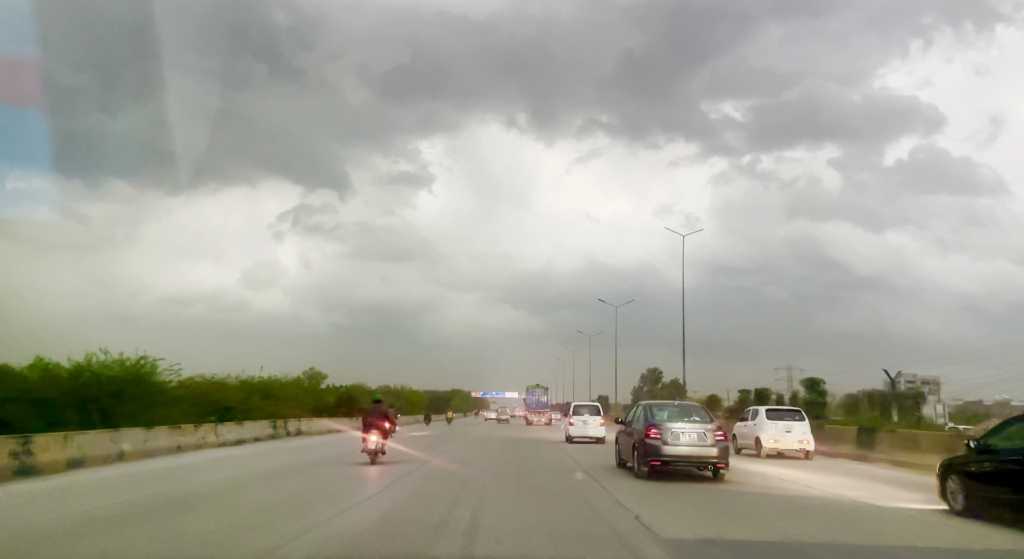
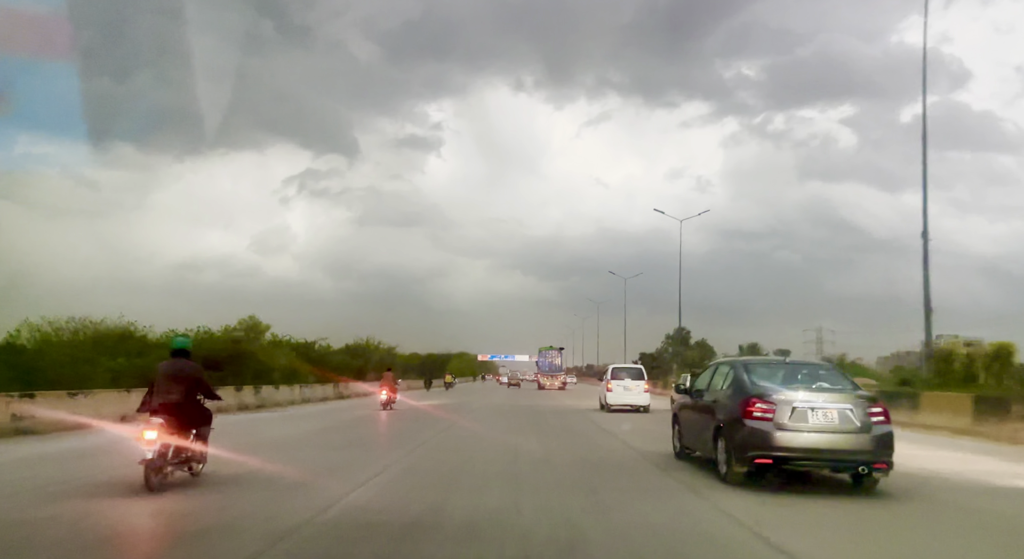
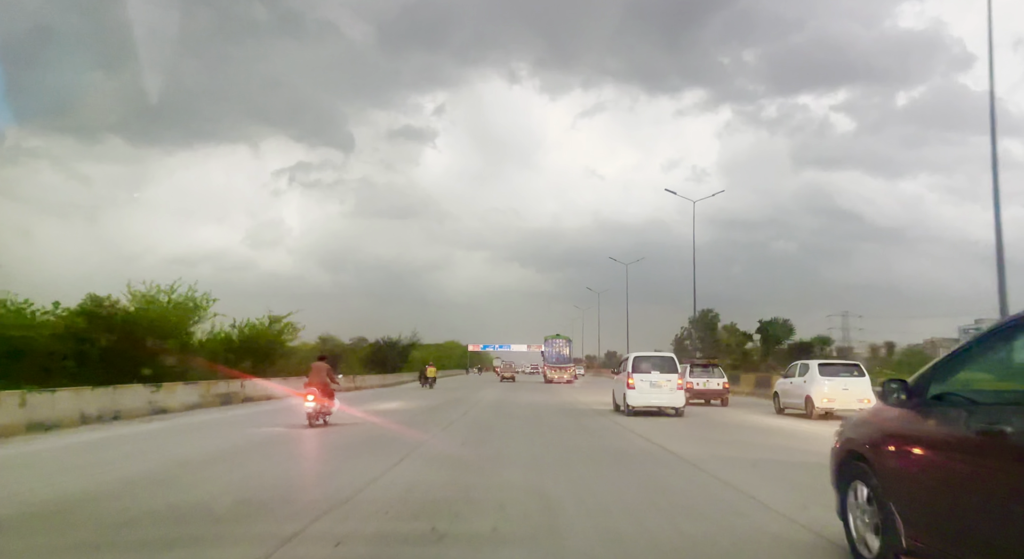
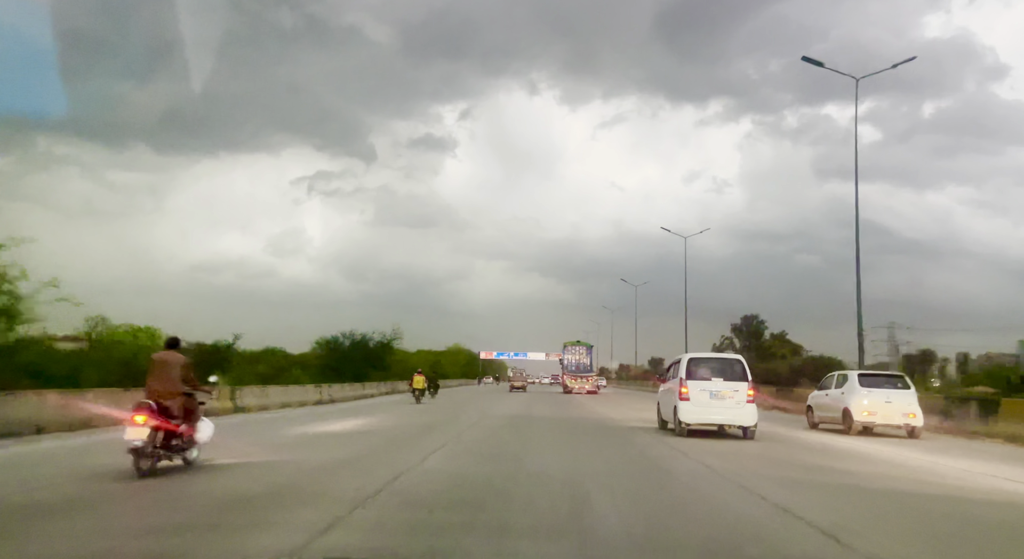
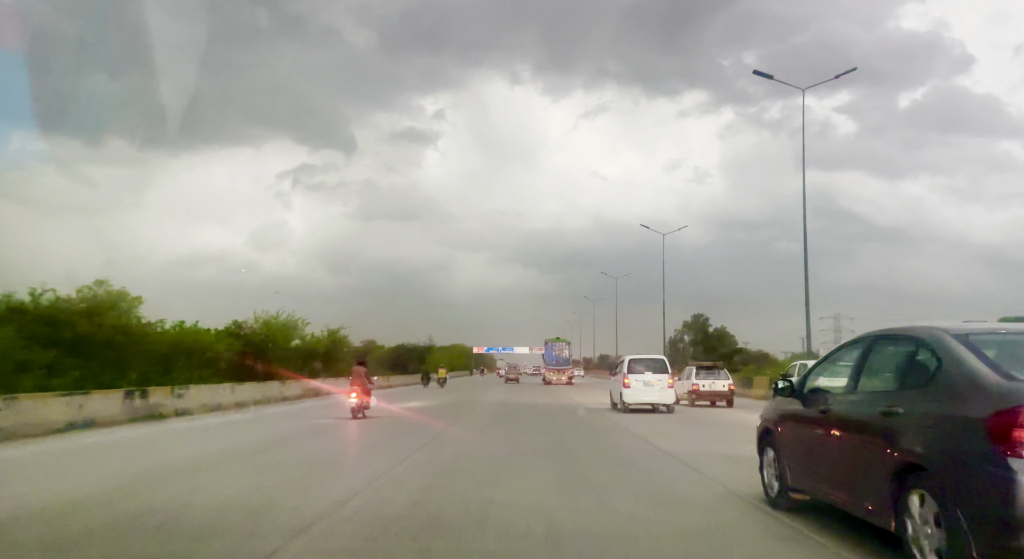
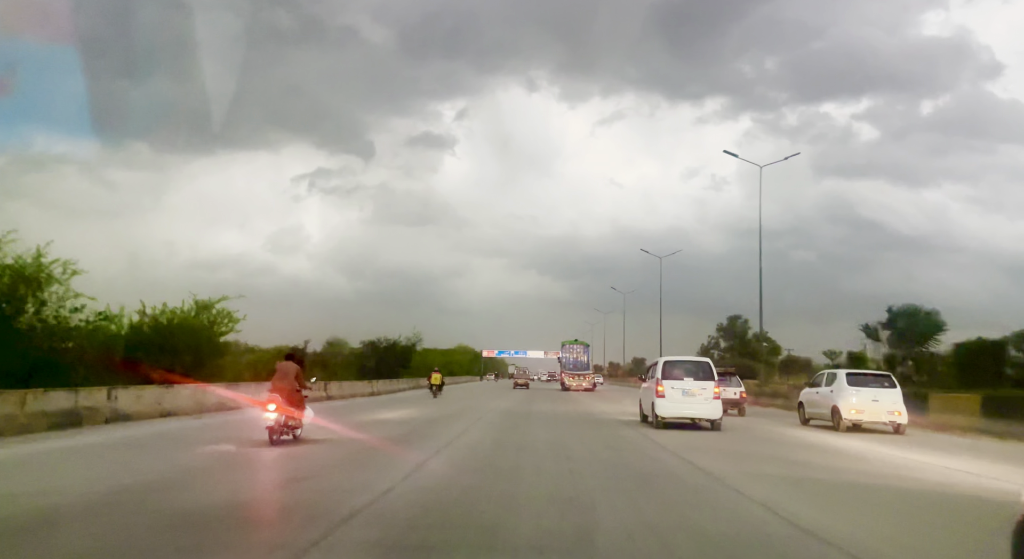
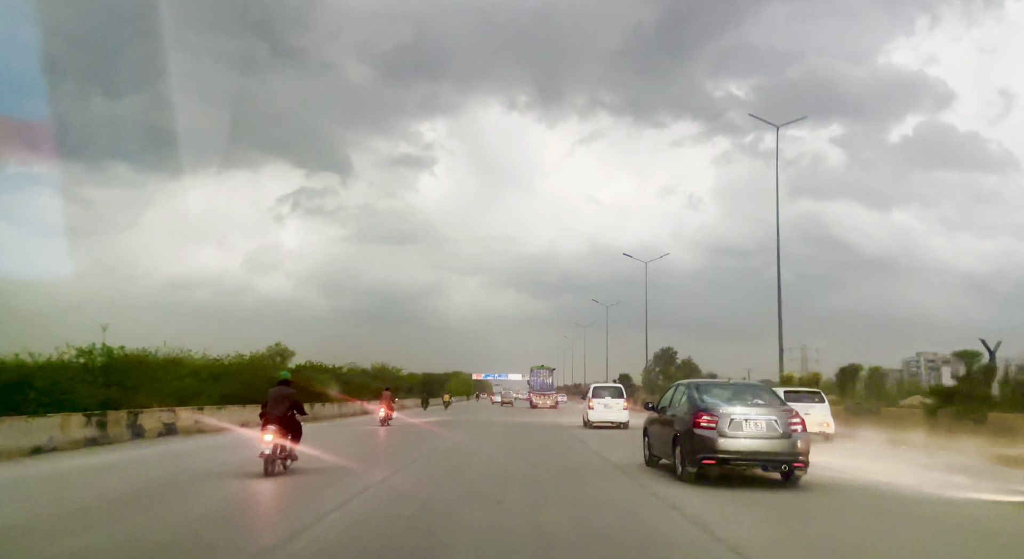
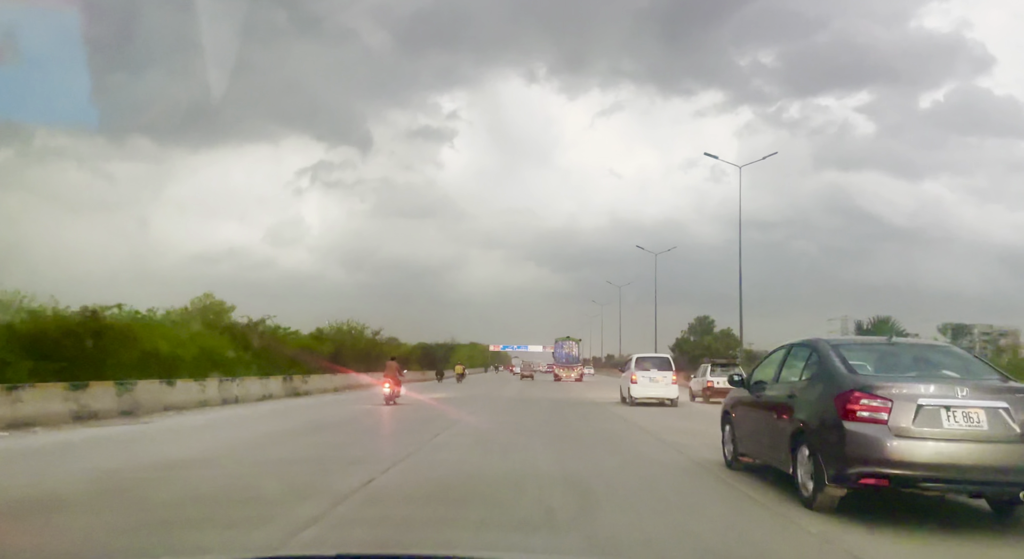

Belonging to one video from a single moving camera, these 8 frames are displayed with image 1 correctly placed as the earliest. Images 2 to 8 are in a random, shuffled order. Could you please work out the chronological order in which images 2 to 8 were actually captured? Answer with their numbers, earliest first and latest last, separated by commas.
7, 2, 8, 5, 3, 6, 4
